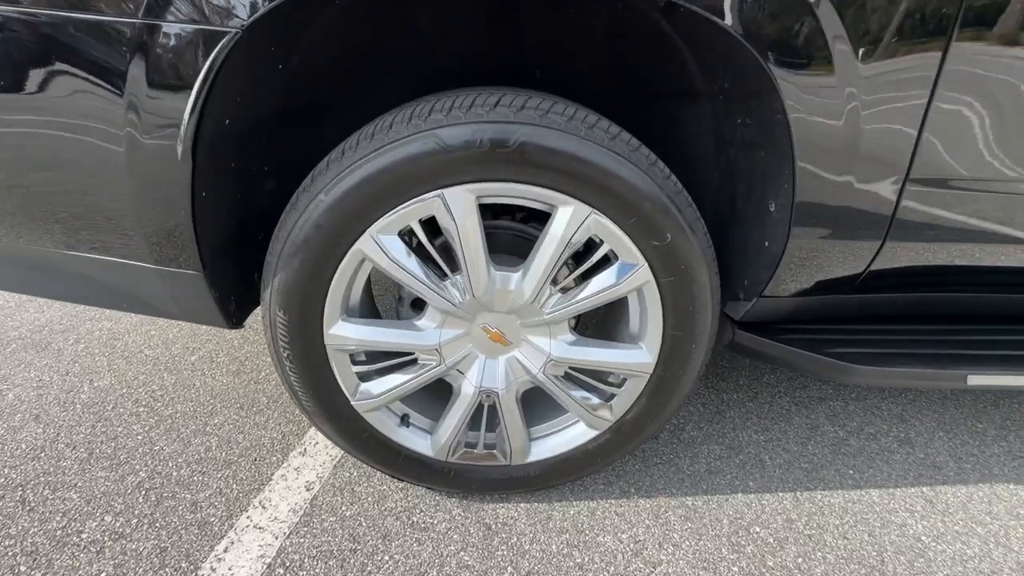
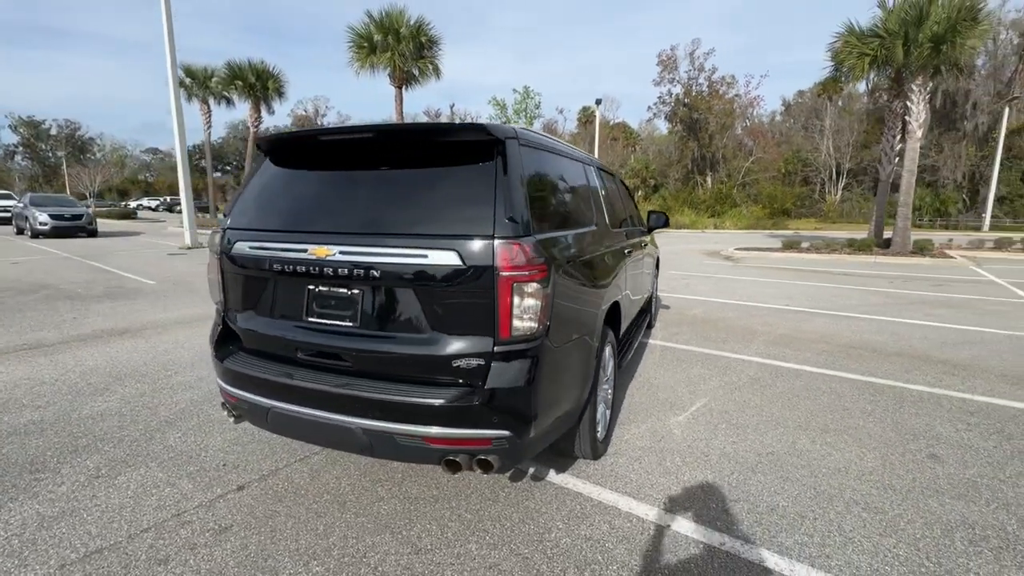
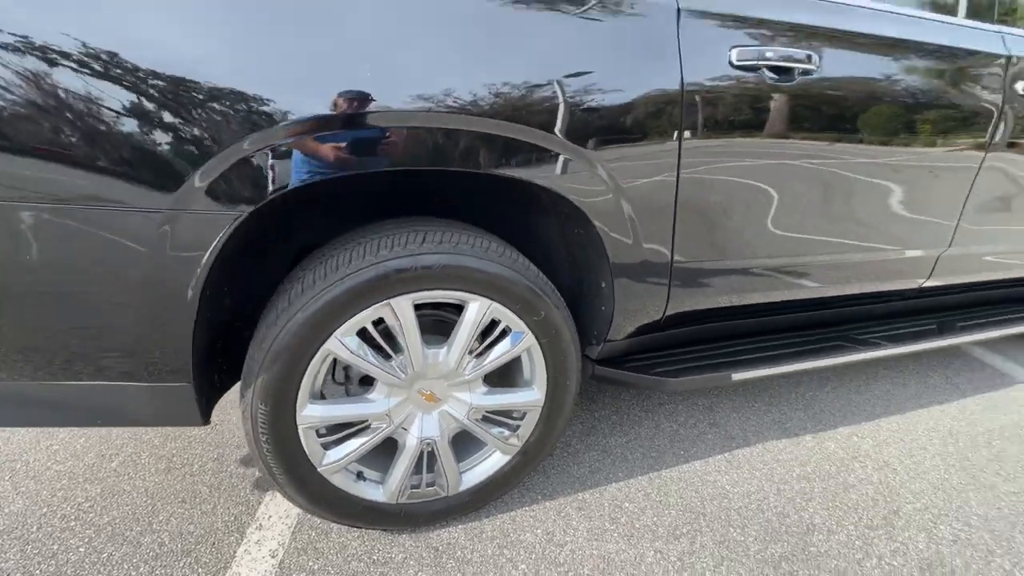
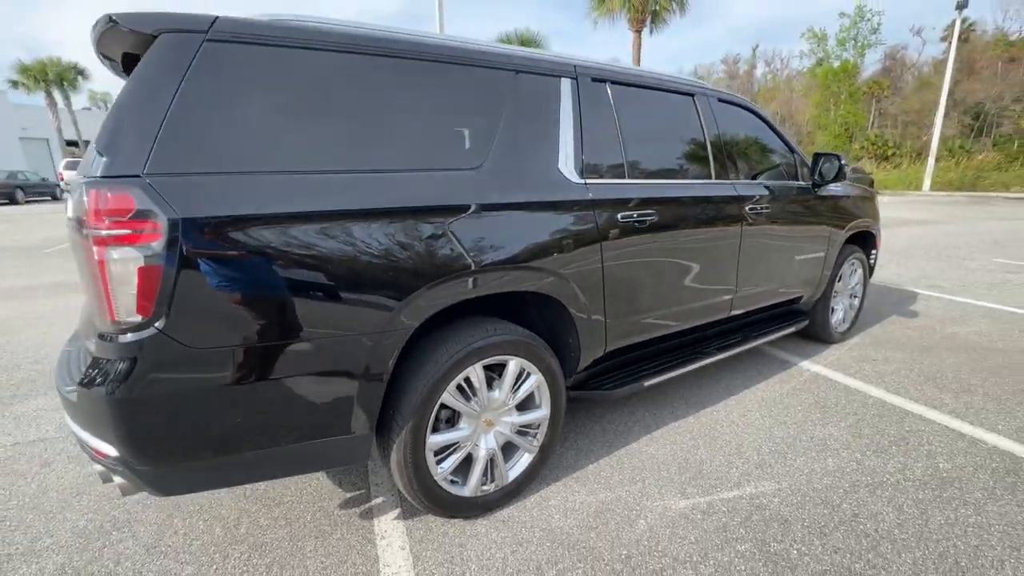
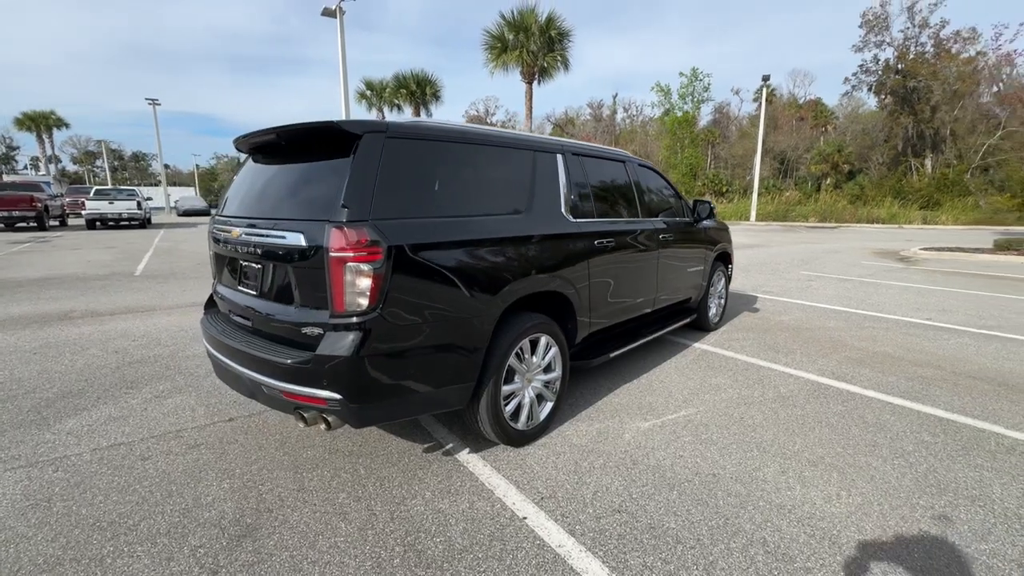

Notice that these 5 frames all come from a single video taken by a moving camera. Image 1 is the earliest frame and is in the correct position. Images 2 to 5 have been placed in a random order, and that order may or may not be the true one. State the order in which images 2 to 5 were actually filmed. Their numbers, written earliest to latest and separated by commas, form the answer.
3, 4, 5, 2
